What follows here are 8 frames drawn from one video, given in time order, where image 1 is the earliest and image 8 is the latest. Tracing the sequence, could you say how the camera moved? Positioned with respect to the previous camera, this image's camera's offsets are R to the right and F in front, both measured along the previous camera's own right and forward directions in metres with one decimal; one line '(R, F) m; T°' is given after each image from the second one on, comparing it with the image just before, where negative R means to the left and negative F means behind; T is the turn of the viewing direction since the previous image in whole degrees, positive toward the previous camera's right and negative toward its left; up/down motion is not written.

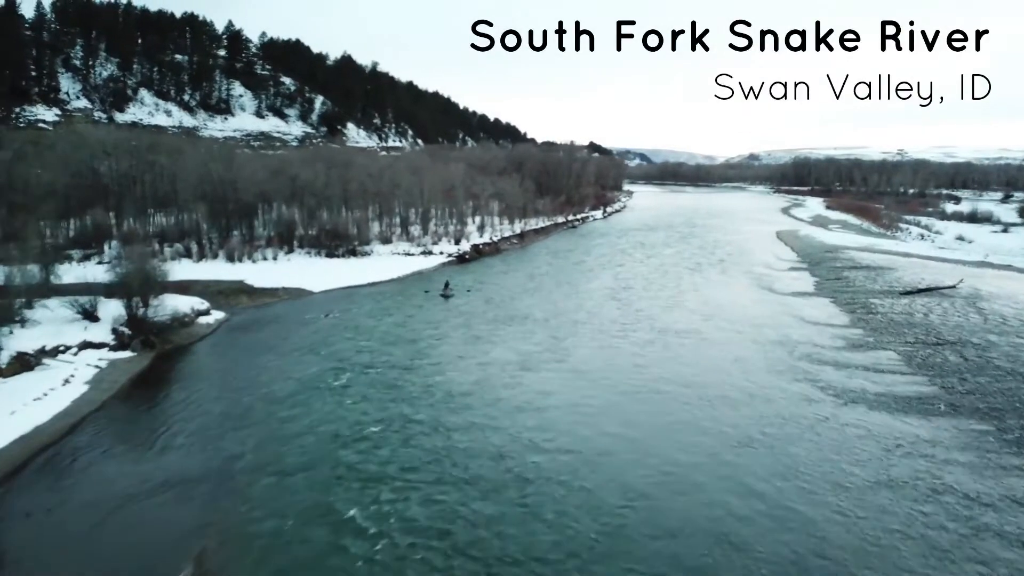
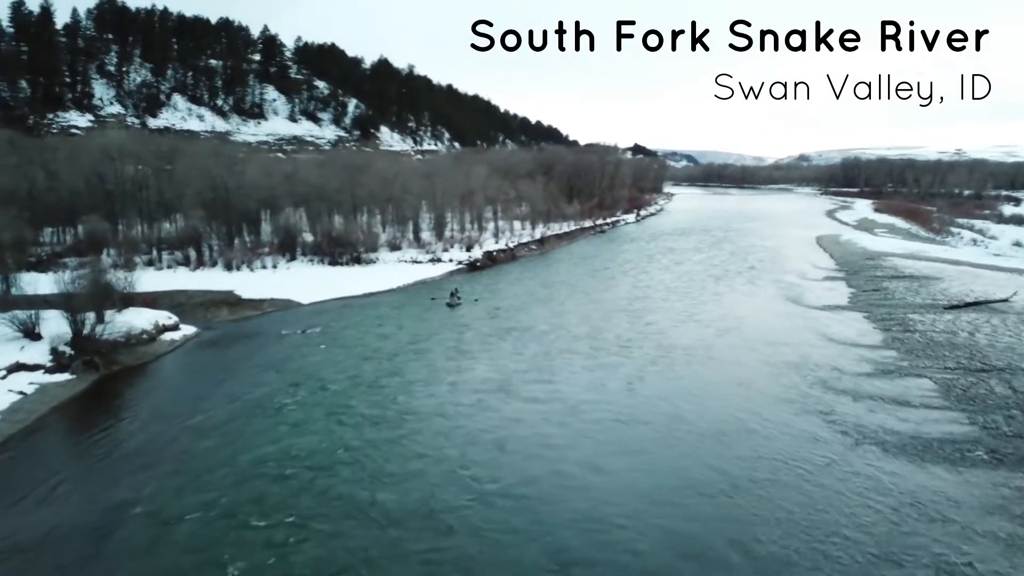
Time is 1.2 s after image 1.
(+1.3, +1.9) m; -3°
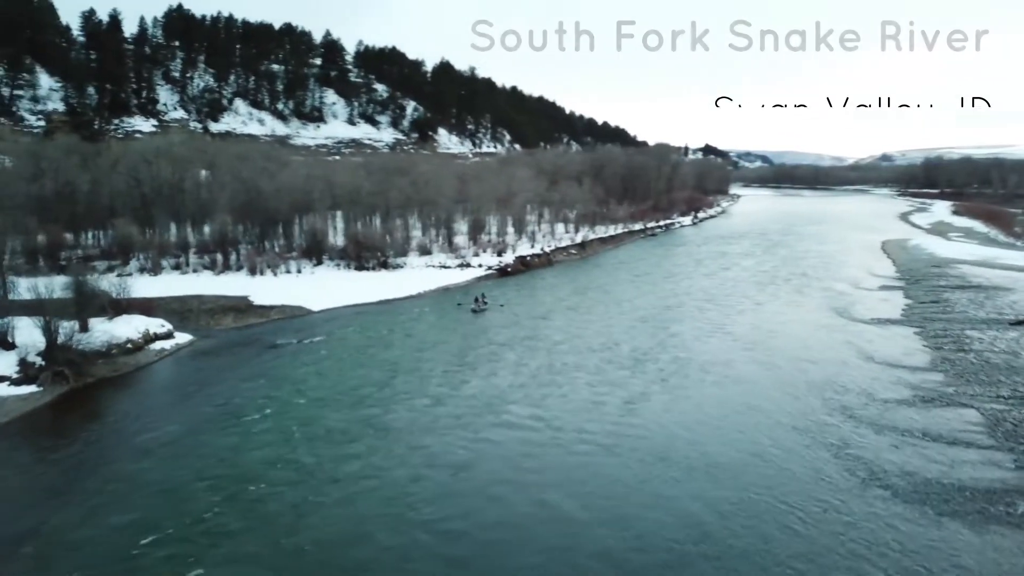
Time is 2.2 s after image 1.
(+1.5, +1.4) m; -5°
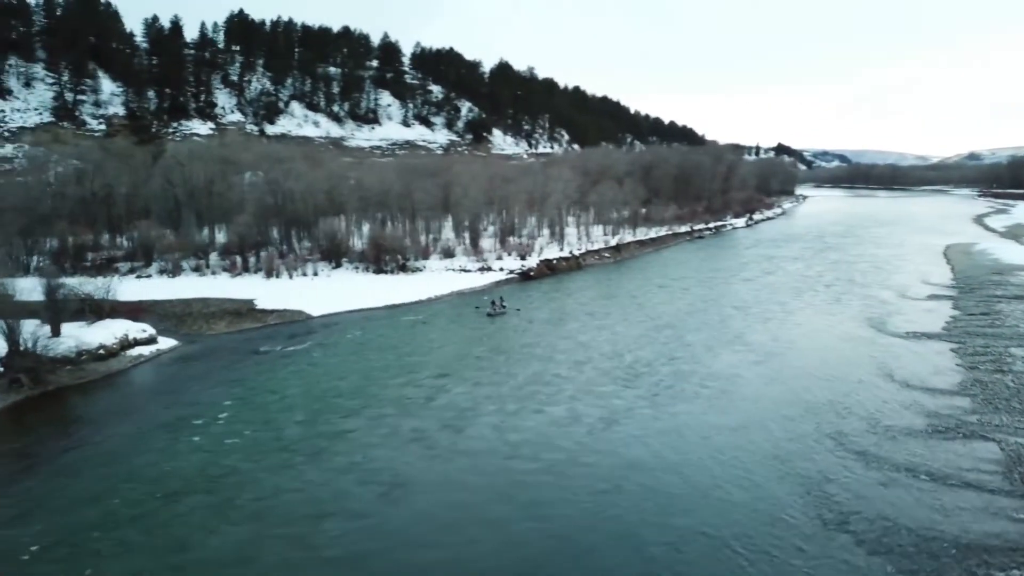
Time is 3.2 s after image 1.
(+1.8, +1.2) m; -5°
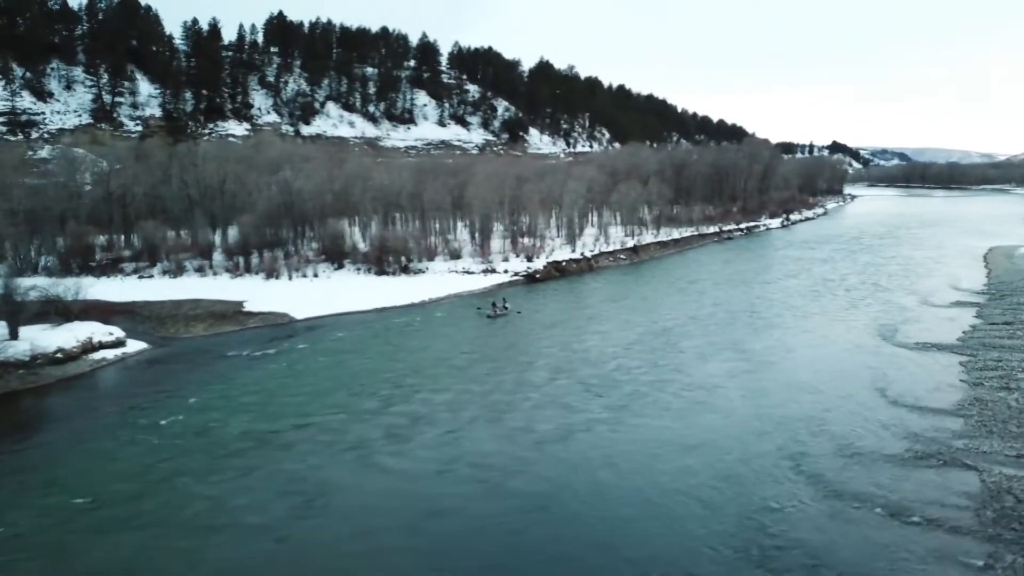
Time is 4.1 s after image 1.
(+1.7, +0.9) m; -4°
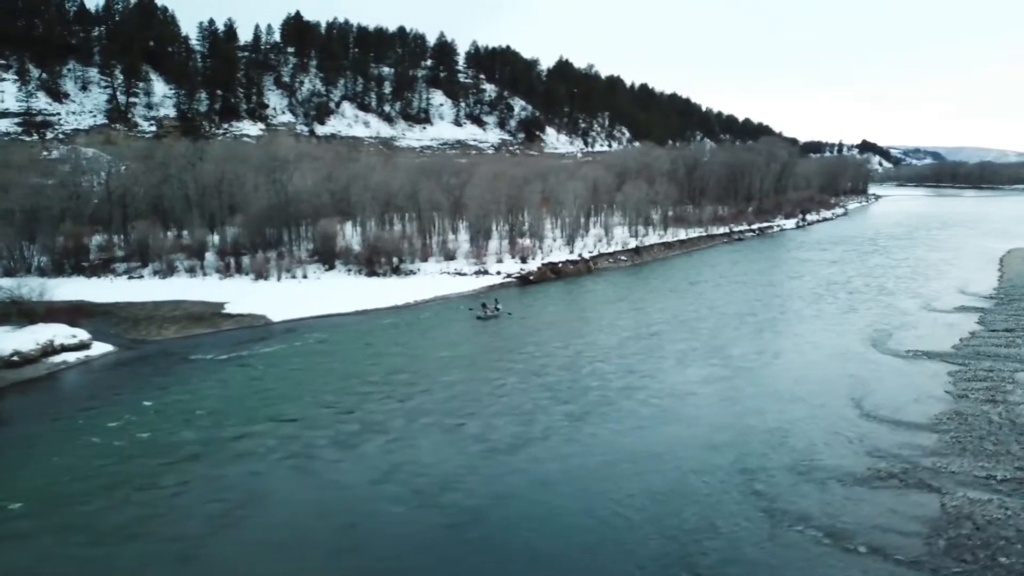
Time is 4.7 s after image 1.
(+1.3, +0.6) m; -2°
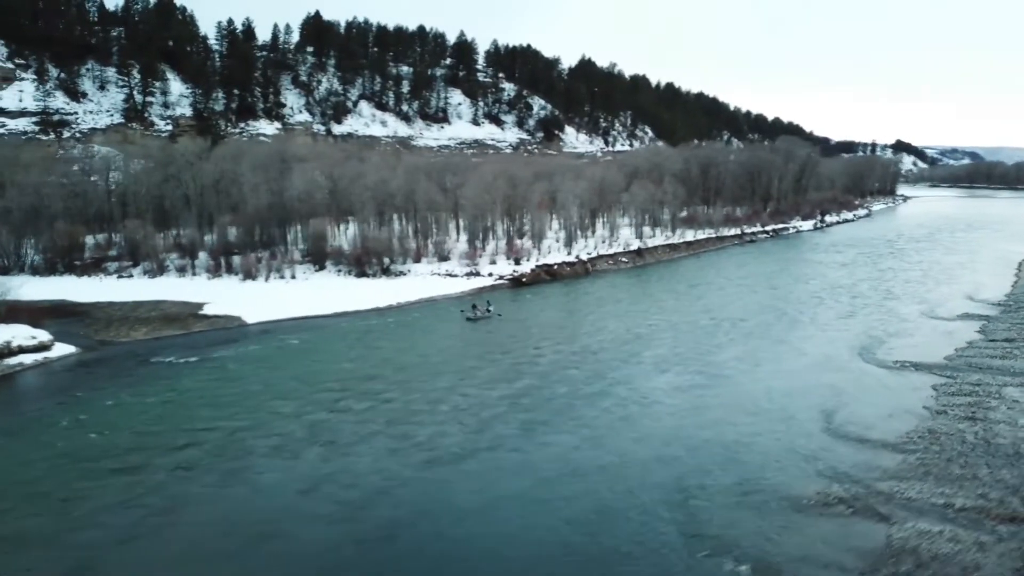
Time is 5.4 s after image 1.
(+1.4, +0.7) m; -2°
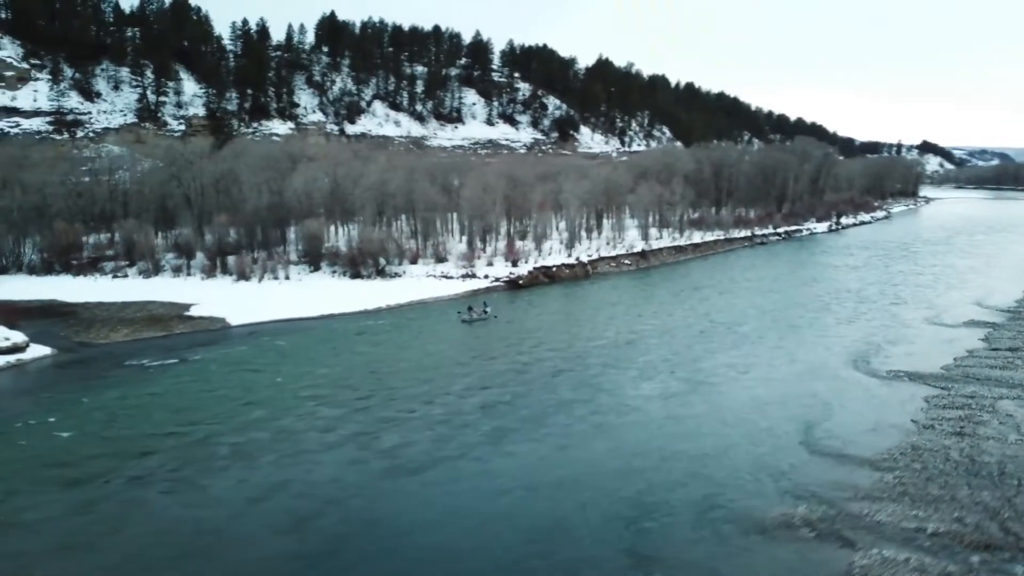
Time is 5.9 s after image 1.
(+0.9, +0.5) m; -2°
